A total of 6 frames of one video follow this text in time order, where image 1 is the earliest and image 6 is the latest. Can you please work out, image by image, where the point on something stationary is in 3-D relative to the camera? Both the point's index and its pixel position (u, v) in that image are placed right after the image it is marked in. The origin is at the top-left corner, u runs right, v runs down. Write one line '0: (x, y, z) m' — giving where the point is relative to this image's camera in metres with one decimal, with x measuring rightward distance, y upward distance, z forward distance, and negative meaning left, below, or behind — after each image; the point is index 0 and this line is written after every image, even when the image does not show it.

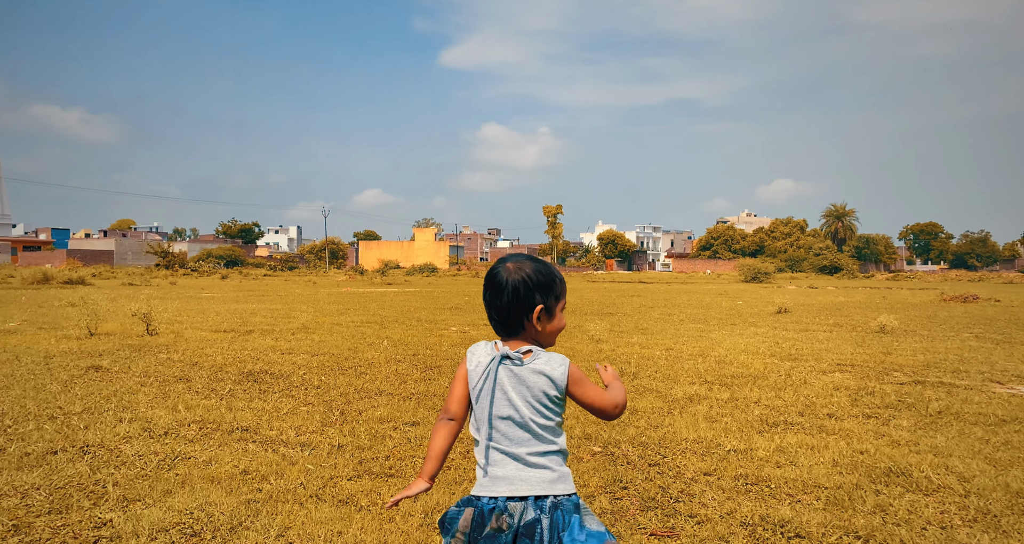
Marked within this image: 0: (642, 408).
0: (+1.3, -1.3, +6.9) m
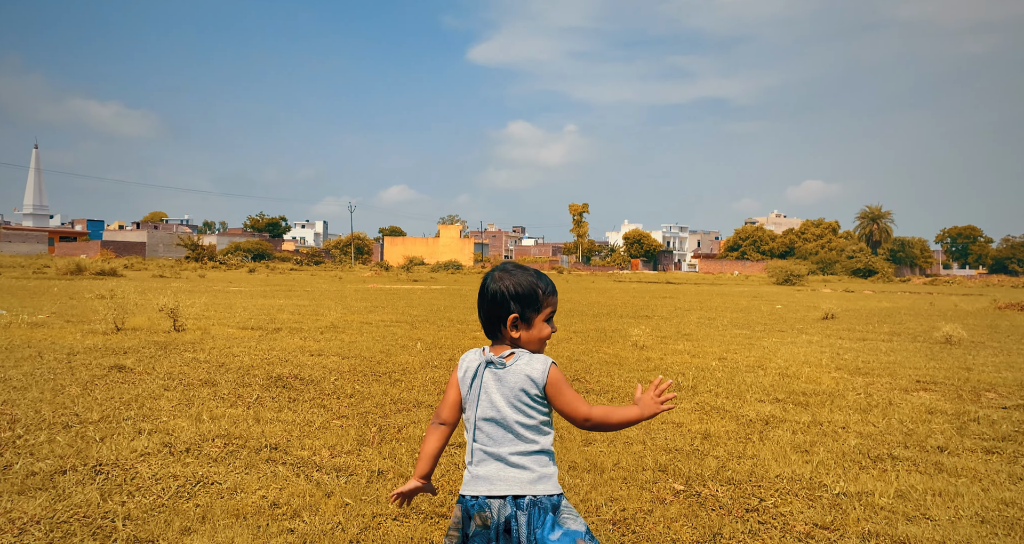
0: (+1.7, -1.4, +6.1) m
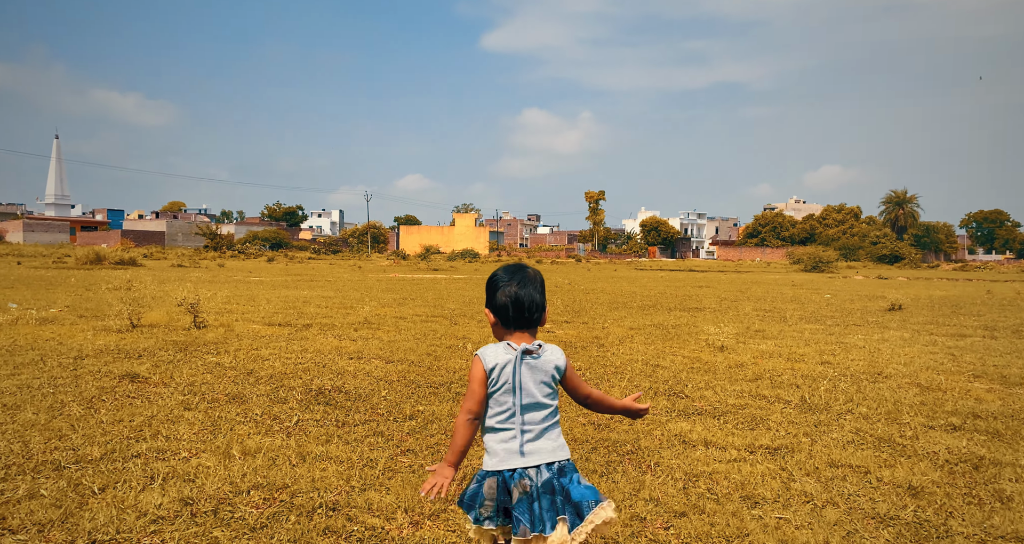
0: (+2.6, -1.3, +4.5) m
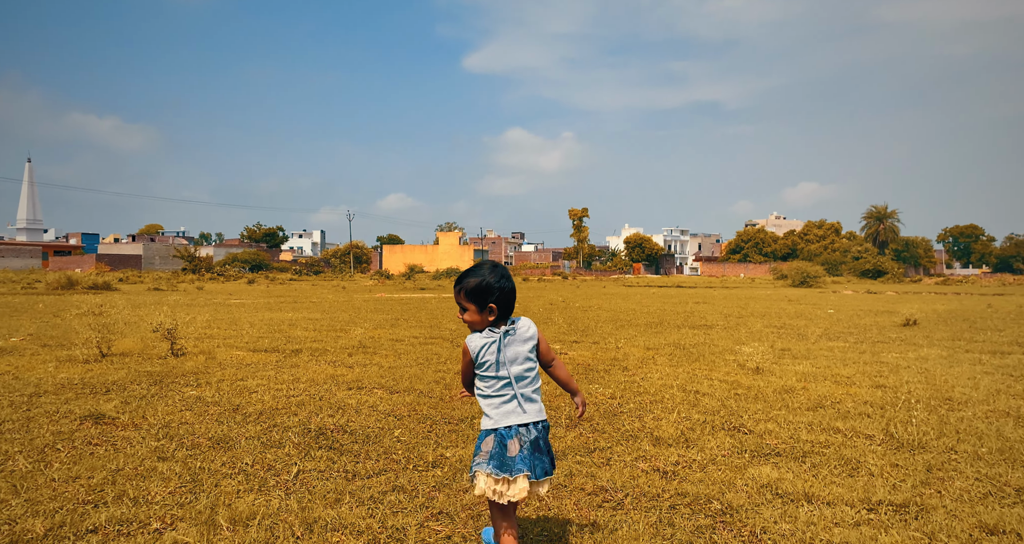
0: (+3.0, -1.4, +3.5) m
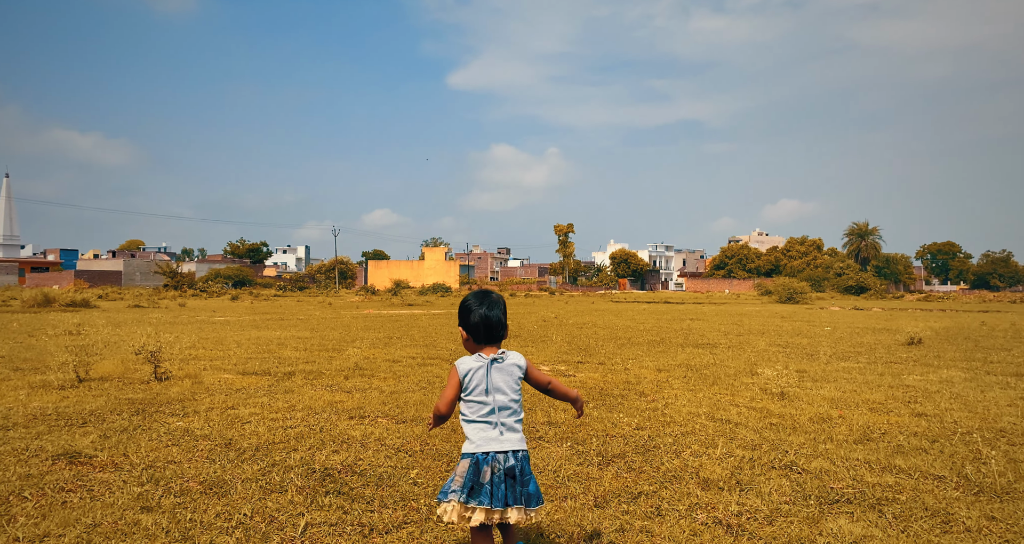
0: (+3.3, -1.5, +2.9) m
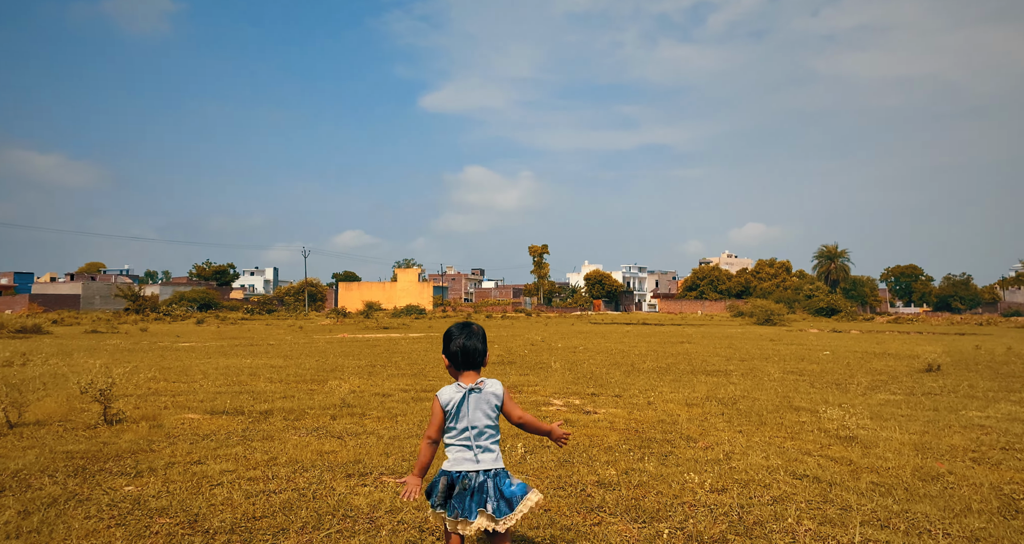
0: (+3.9, -1.5, +1.4) m
